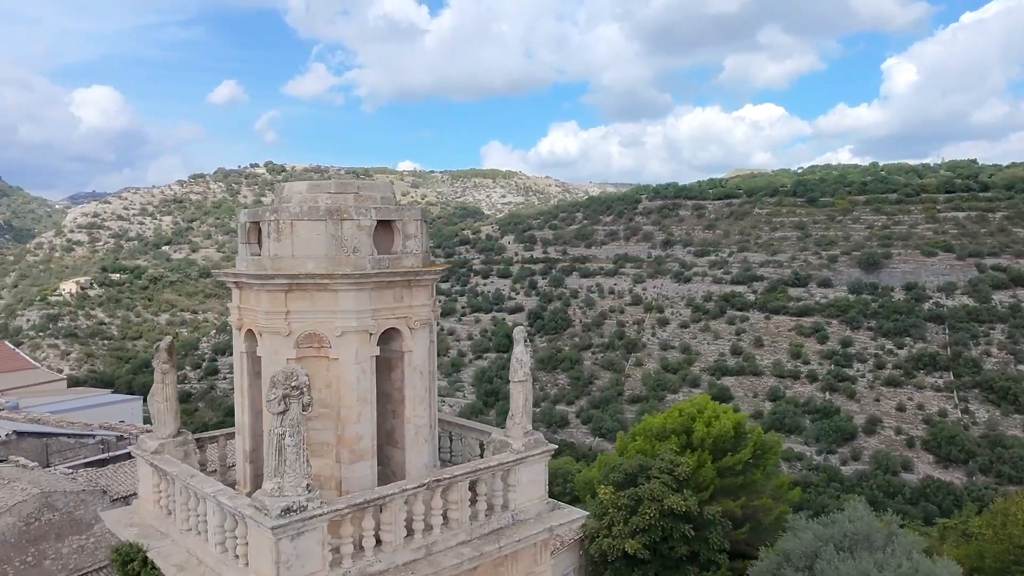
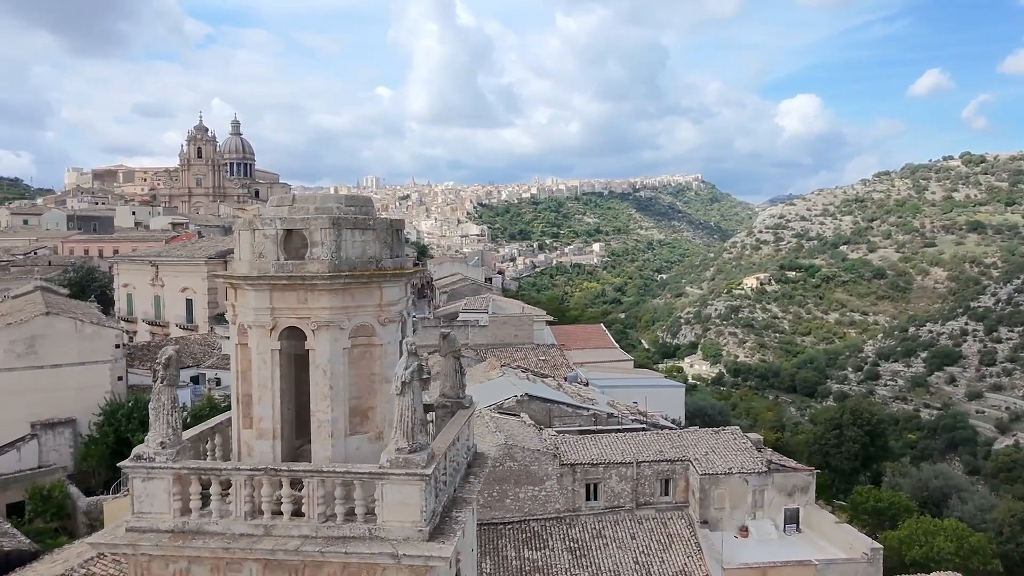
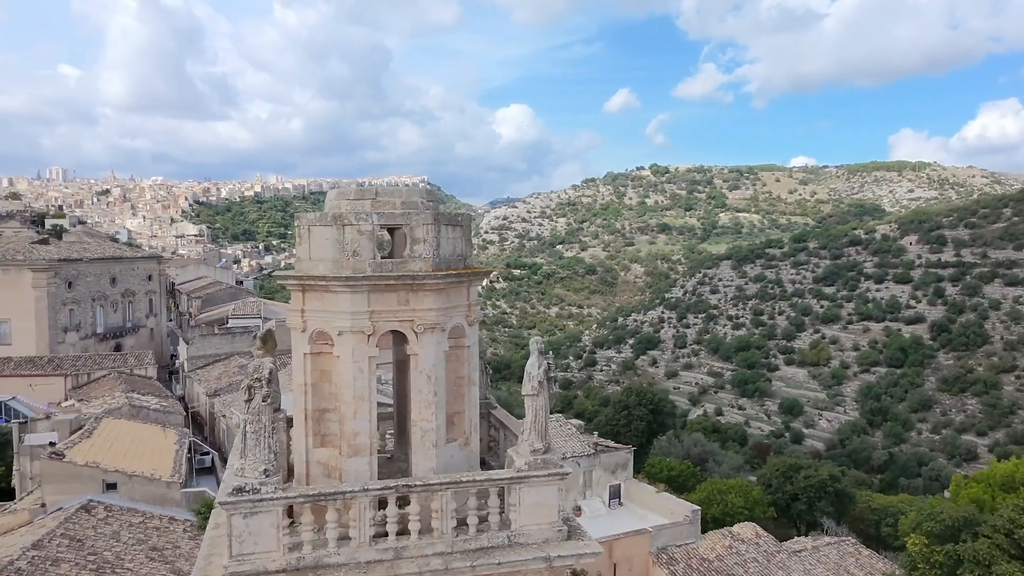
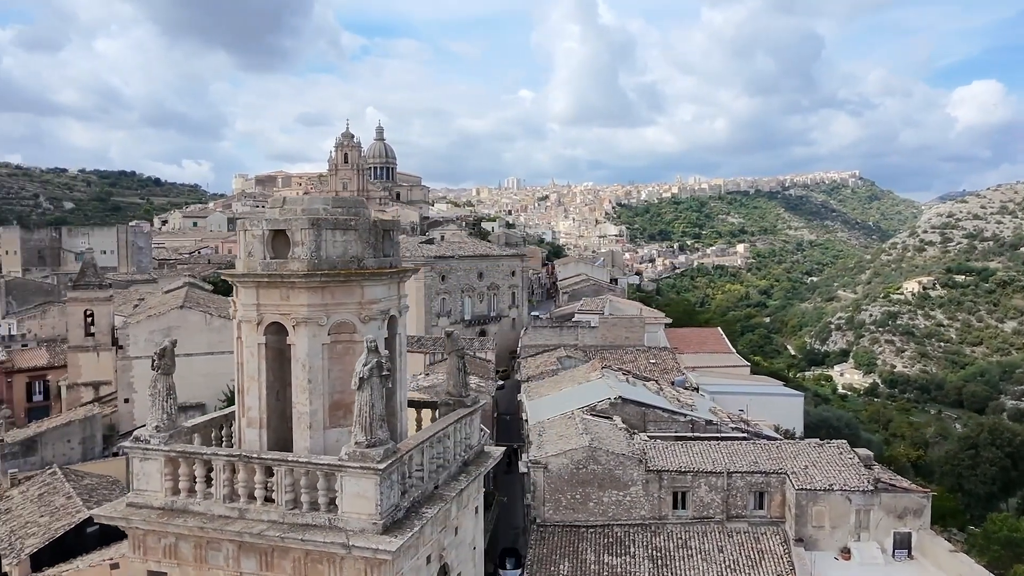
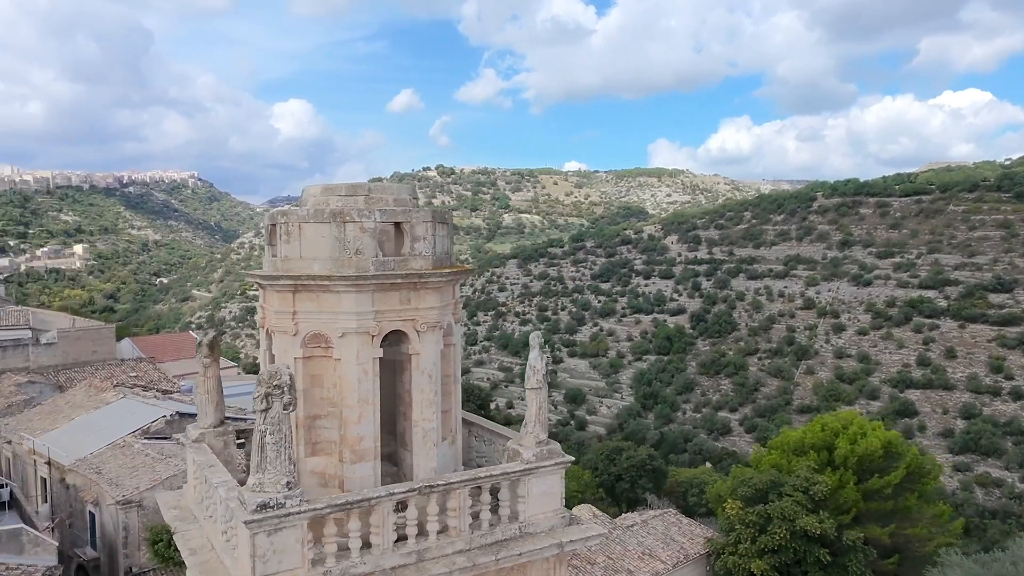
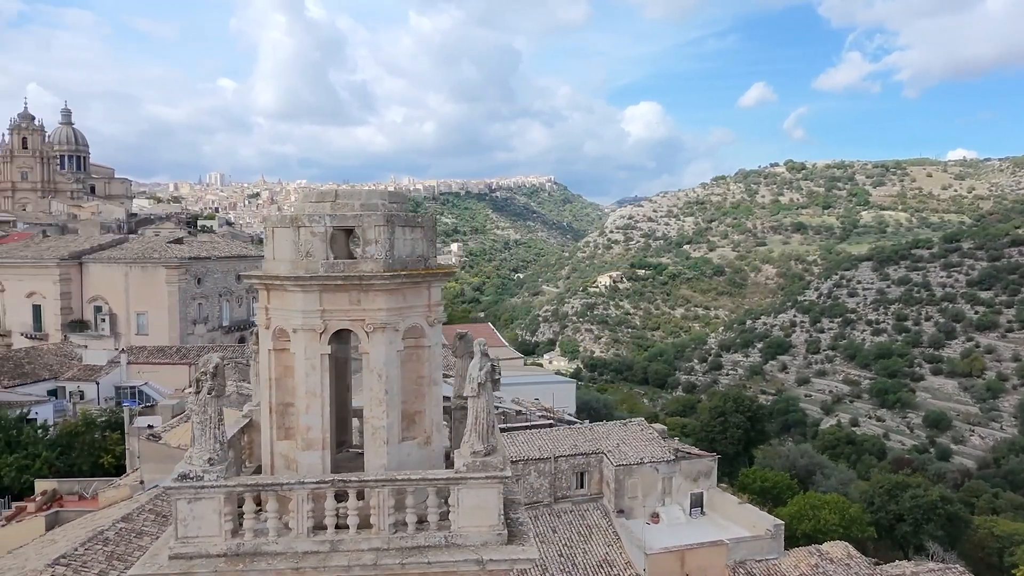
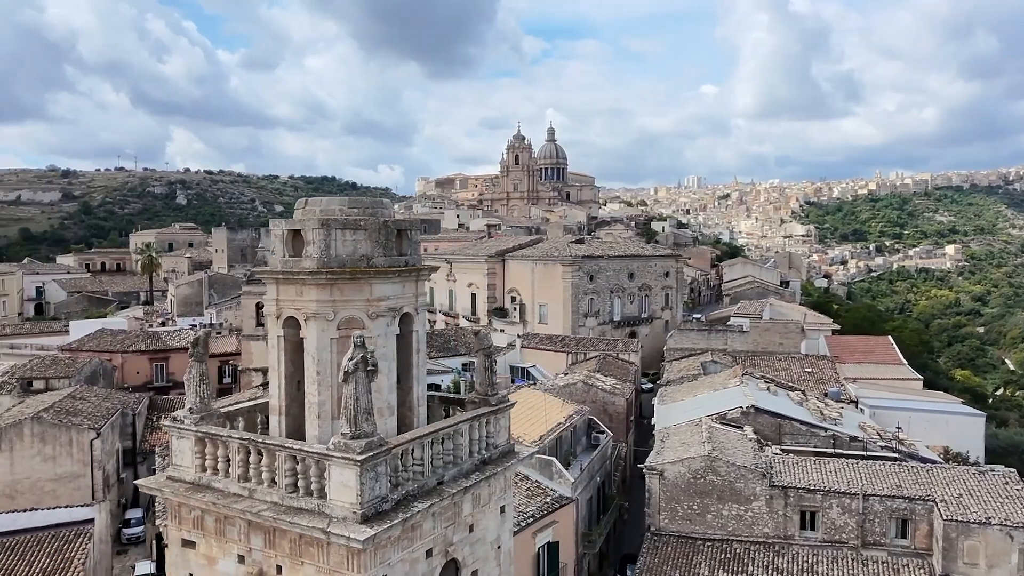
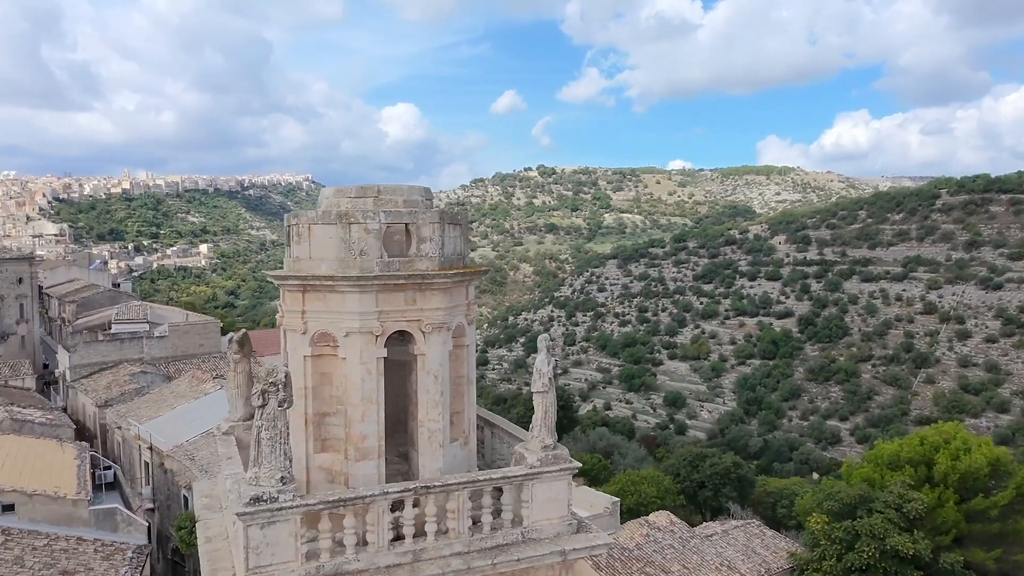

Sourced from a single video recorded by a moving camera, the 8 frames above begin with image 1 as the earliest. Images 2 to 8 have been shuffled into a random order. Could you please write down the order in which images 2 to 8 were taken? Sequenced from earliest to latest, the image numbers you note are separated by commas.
5, 8, 3, 6, 2, 4, 7
